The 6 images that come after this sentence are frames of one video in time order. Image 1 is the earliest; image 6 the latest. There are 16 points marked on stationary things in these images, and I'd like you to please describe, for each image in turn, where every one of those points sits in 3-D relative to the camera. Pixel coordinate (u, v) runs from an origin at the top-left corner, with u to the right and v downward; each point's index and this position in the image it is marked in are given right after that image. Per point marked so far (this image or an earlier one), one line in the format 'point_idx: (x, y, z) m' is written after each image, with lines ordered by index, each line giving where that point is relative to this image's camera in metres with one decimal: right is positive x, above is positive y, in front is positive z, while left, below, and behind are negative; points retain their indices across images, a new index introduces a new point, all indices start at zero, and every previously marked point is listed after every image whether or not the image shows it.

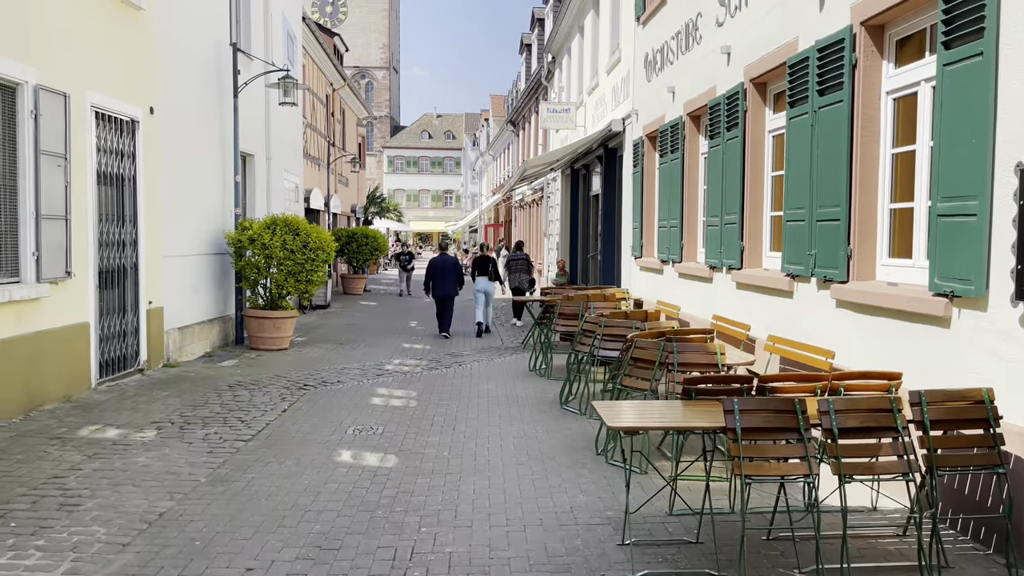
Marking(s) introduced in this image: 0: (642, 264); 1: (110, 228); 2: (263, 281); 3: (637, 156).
0: (+1.9, +0.4, +11.8) m
1: (-4.3, +0.6, +8.7) m
2: (-3.5, +0.1, +11.5) m
3: (+1.9, +2.0, +12.2) m
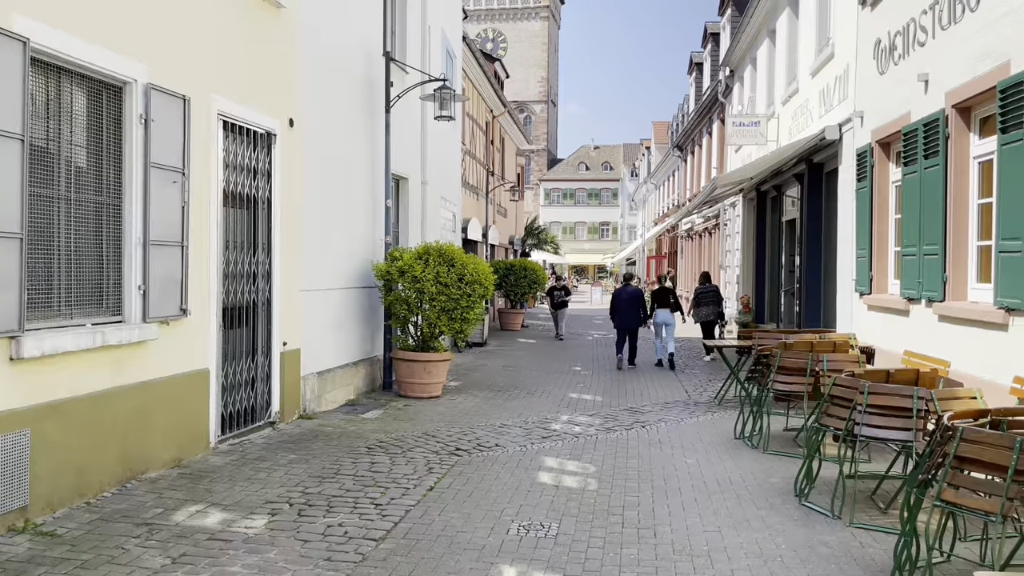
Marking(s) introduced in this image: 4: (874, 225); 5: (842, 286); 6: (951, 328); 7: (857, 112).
0: (+4.2, -0.2, +9.3) m
1: (-2.5, +0.3, +7.4) m
2: (-1.2, -0.4, +10.0) m
3: (+4.3, +1.5, +9.8) m
4: (+4.3, +0.7, +9.5) m
5: (+4.4, 0.0, +10.8) m
6: (+4.0, -0.4, +7.3) m
7: (+4.3, +2.2, +10.1) m
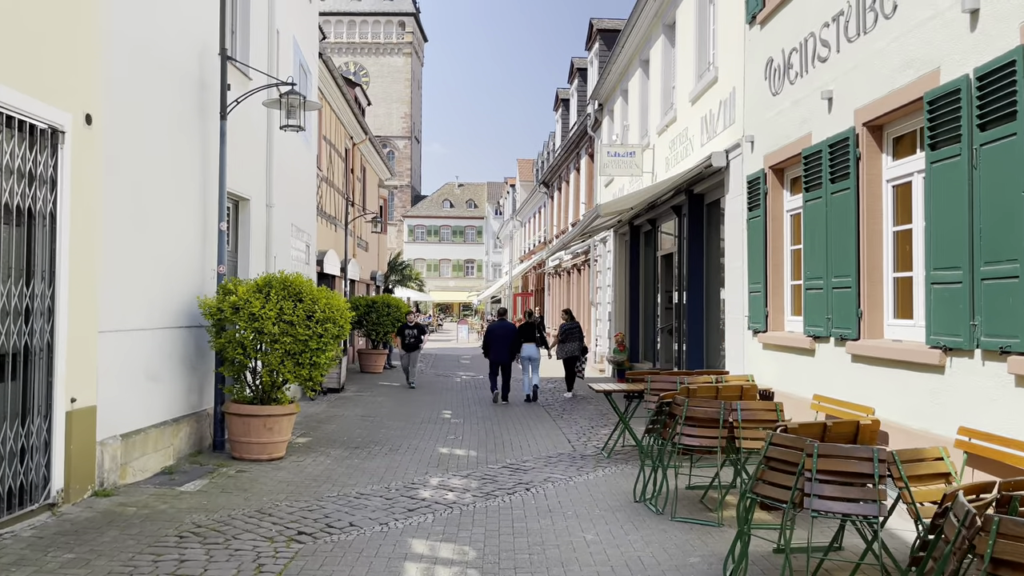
0: (+2.8, -0.6, +8.6) m
1: (-3.5, 0.0, +5.6) m
2: (-2.7, -0.8, +8.3) m
3: (+2.8, +1.0, +9.1) m
4: (+2.8, +0.3, +8.8) m
5: (+2.7, -0.4, +10.0) m
6: (+2.9, -0.7, +6.5) m
7: (+2.7, +1.8, +9.5) m
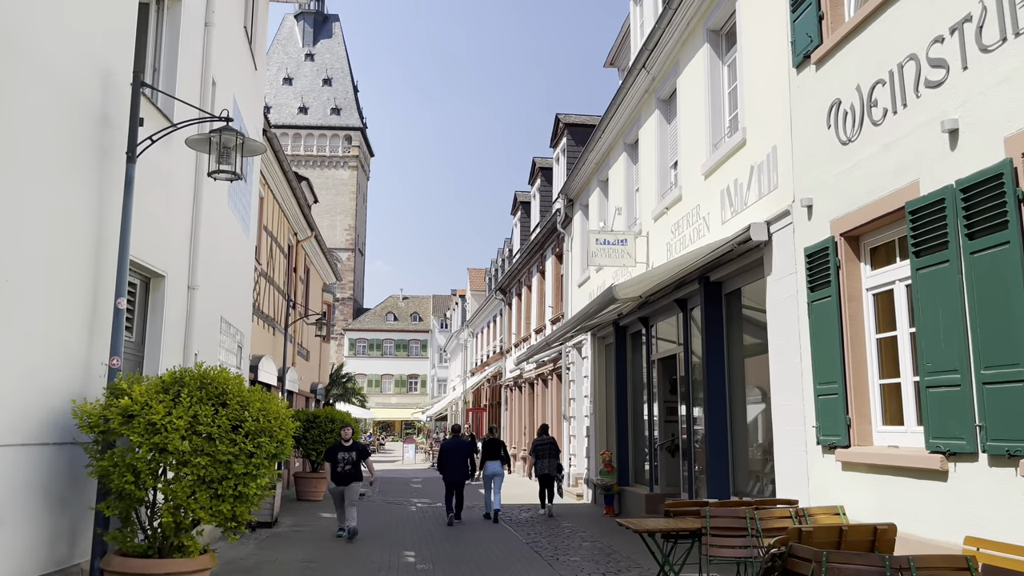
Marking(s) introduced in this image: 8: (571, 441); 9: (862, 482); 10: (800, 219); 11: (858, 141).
0: (+2.8, -1.4, +6.5) m
1: (-3.2, -0.3, +3.1) m
2: (-2.6, -1.5, +5.8) m
3: (+2.8, +0.1, +7.2) m
4: (+2.8, -0.5, +6.8) m
5: (+2.7, -1.5, +7.9) m
6: (+3.1, -1.2, +4.4) m
7: (+2.7, +0.8, +7.7) m
8: (+1.3, -3.5, +18.7) m
9: (+2.8, -1.6, +6.6) m
10: (+2.7, +0.7, +7.7) m
11: (+2.9, +1.2, +6.7) m
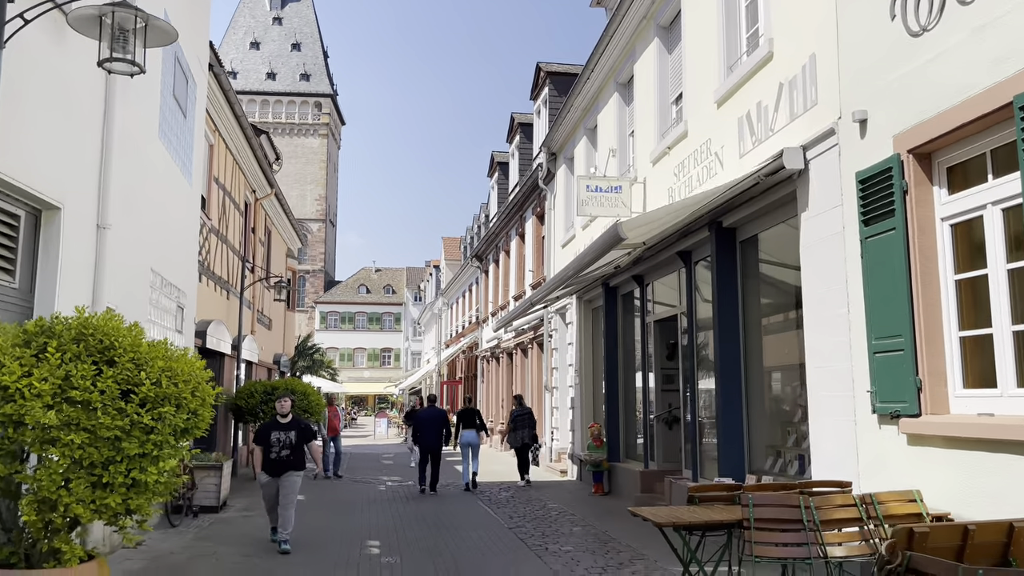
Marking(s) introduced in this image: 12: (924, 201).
0: (+2.7, -0.9, +5.1) m
1: (-3.2, 0.0, +1.6) m
2: (-2.7, -1.1, +4.3) m
3: (+2.6, +0.6, +5.8) m
4: (+2.7, 0.0, +5.4) m
5: (+2.5, -0.9, +6.6) m
6: (+3.1, -0.8, +3.1) m
7: (+2.6, +1.3, +6.3) m
8: (+0.9, -2.7, +17.3) m
9: (+2.7, -1.1, +5.2) m
10: (+2.6, +1.2, +6.3) m
11: (+2.8, +1.7, +5.3) m
12: (+2.8, +0.6, +5.4) m
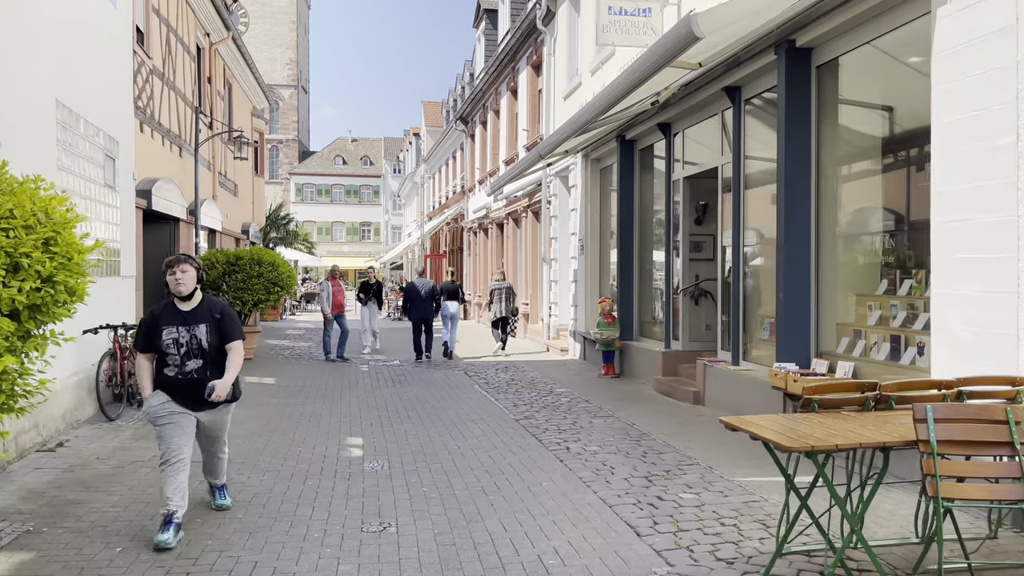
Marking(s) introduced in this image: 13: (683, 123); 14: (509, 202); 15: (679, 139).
0: (+2.9, -0.1, +3.4) m
1: (-2.9, +0.3, -0.4) m
2: (-2.5, -0.4, +2.5) m
3: (+2.8, +1.5, +3.9) m
4: (+2.9, +0.8, +3.6) m
5: (+2.7, +0.1, +4.9) m
6: (+3.3, -0.2, +1.4) m
7: (+2.8, +2.3, +4.2) m
8: (+0.8, 0.0, +15.7) m
9: (+2.9, -0.3, +3.6) m
10: (+2.8, +2.1, +4.2) m
11: (+3.0, +2.5, +3.2) m
12: (+3.0, +1.4, +3.5) m
13: (+2.1, +2.0, +9.8) m
14: (-0.1, +2.1, +19.3) m
15: (+2.1, +1.9, +10.1) m
